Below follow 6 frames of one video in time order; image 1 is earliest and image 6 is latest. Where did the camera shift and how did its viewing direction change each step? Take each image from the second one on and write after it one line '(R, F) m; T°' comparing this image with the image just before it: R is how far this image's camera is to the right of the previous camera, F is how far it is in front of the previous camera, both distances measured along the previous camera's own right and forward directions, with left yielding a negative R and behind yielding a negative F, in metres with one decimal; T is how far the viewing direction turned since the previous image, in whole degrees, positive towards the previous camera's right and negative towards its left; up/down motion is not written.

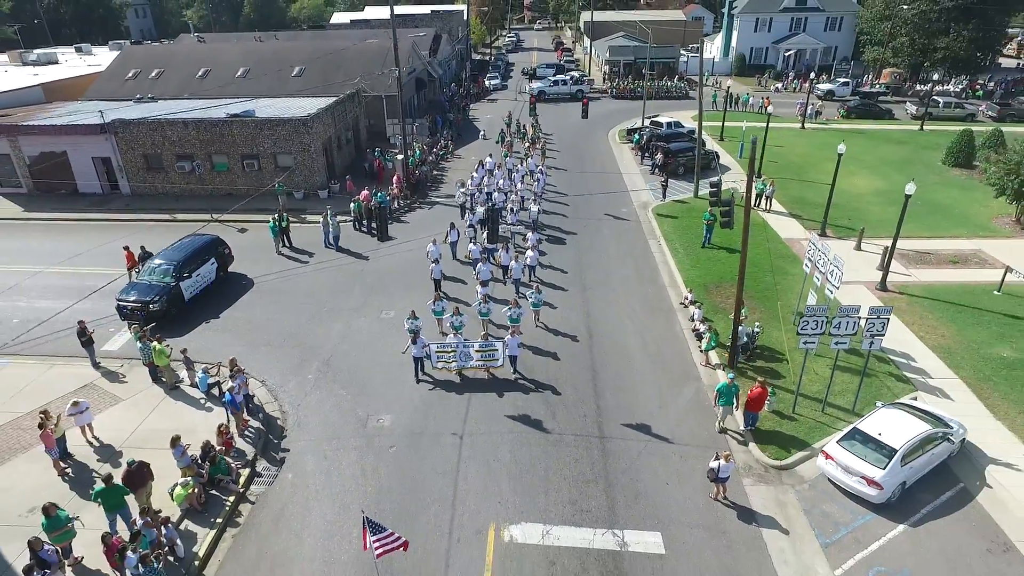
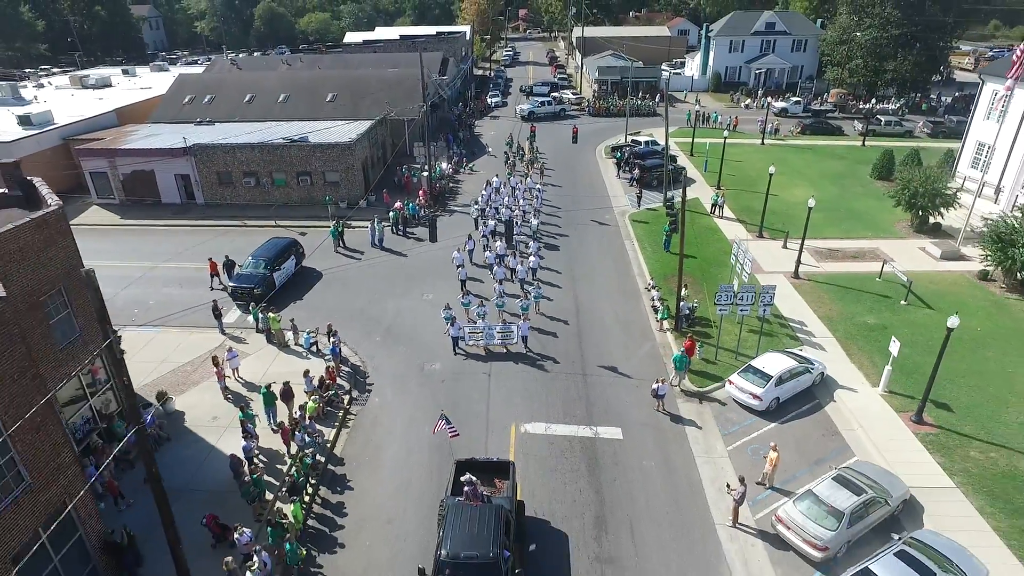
(-0.5, -5.8) m; +1°
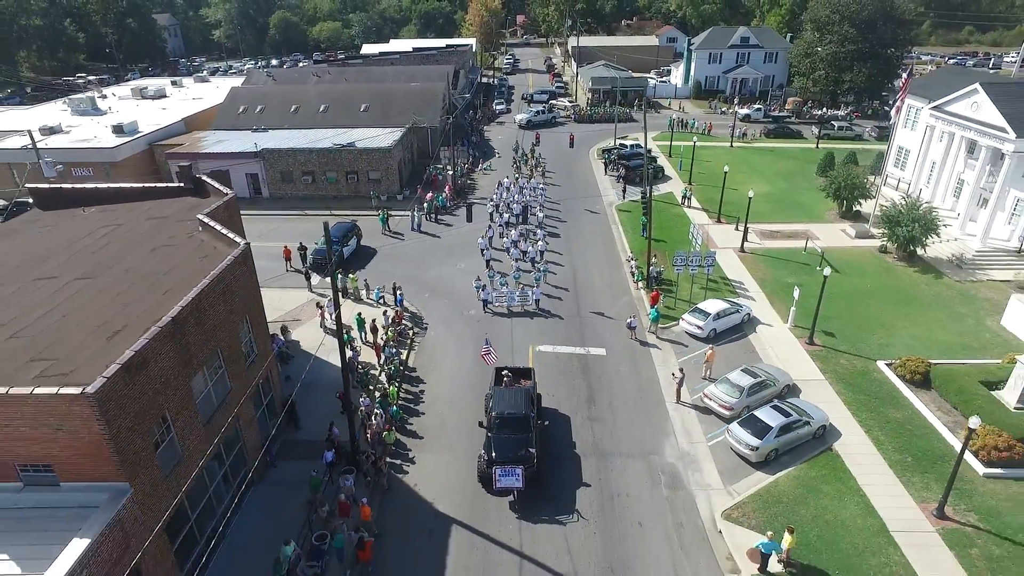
(-0.8, -7.0) m; 0°
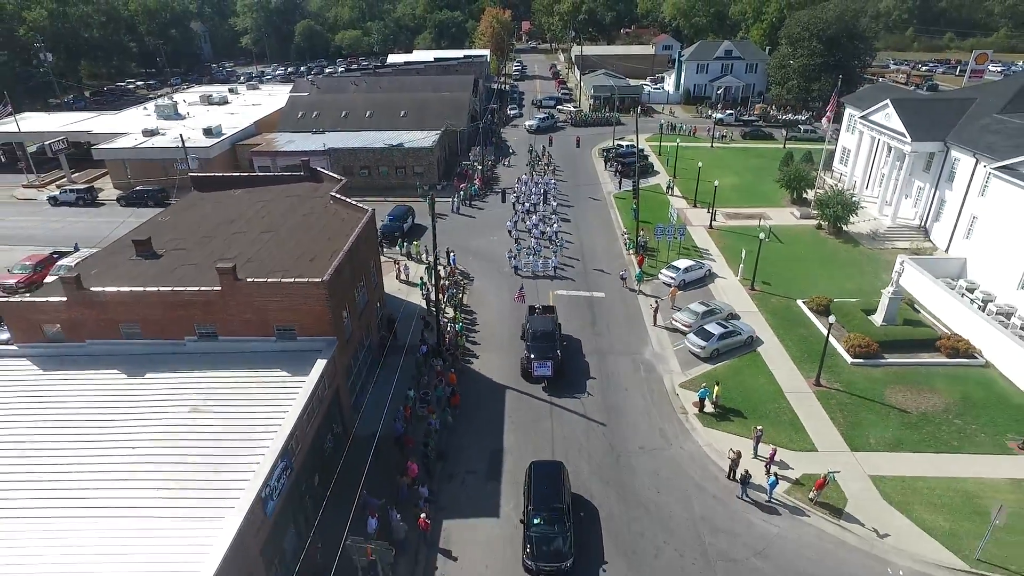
(-1.3, -8.8) m; 0°
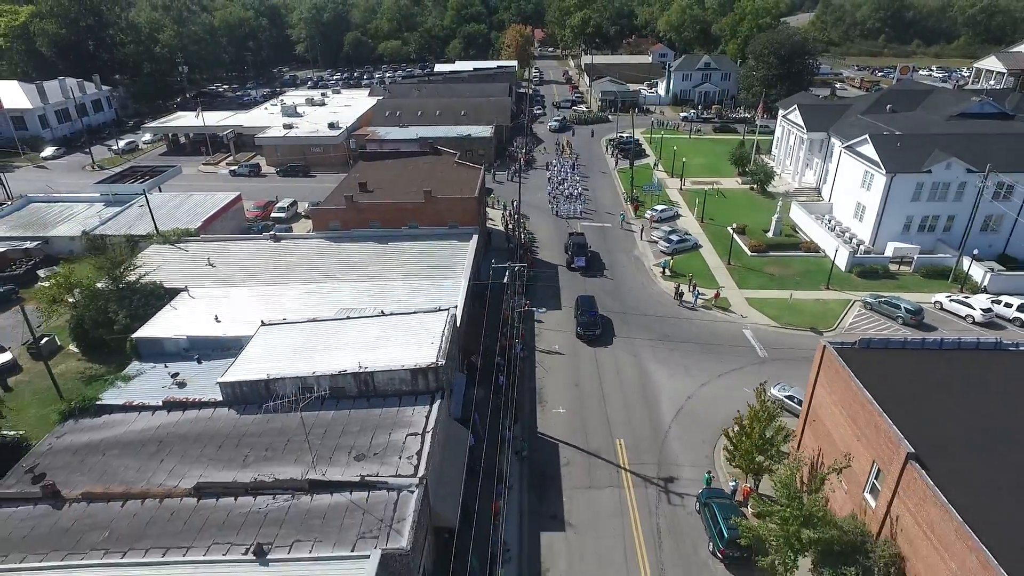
(-3.4, -20.1) m; 0°
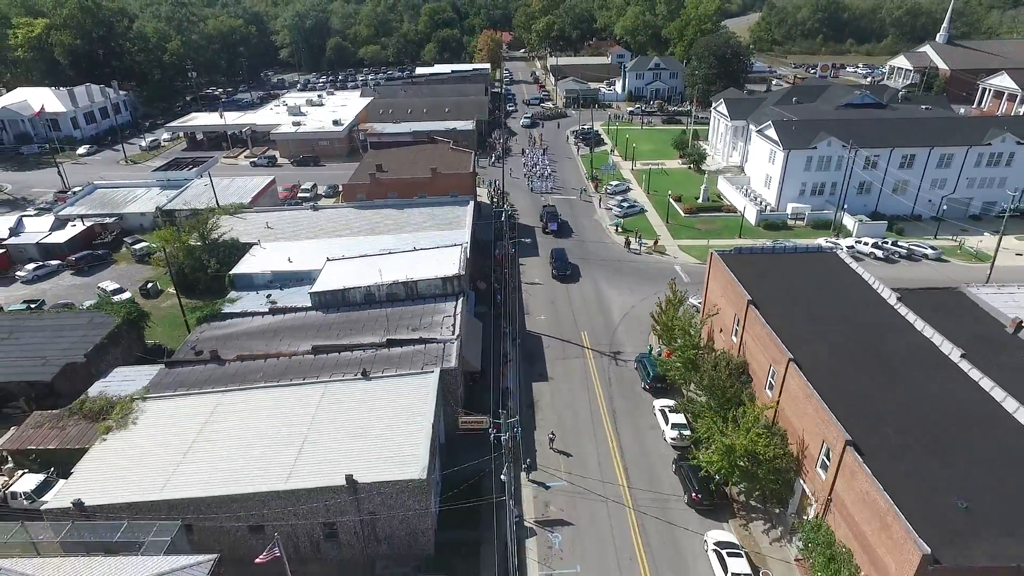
(-1.6, -12.0) m; +3°
